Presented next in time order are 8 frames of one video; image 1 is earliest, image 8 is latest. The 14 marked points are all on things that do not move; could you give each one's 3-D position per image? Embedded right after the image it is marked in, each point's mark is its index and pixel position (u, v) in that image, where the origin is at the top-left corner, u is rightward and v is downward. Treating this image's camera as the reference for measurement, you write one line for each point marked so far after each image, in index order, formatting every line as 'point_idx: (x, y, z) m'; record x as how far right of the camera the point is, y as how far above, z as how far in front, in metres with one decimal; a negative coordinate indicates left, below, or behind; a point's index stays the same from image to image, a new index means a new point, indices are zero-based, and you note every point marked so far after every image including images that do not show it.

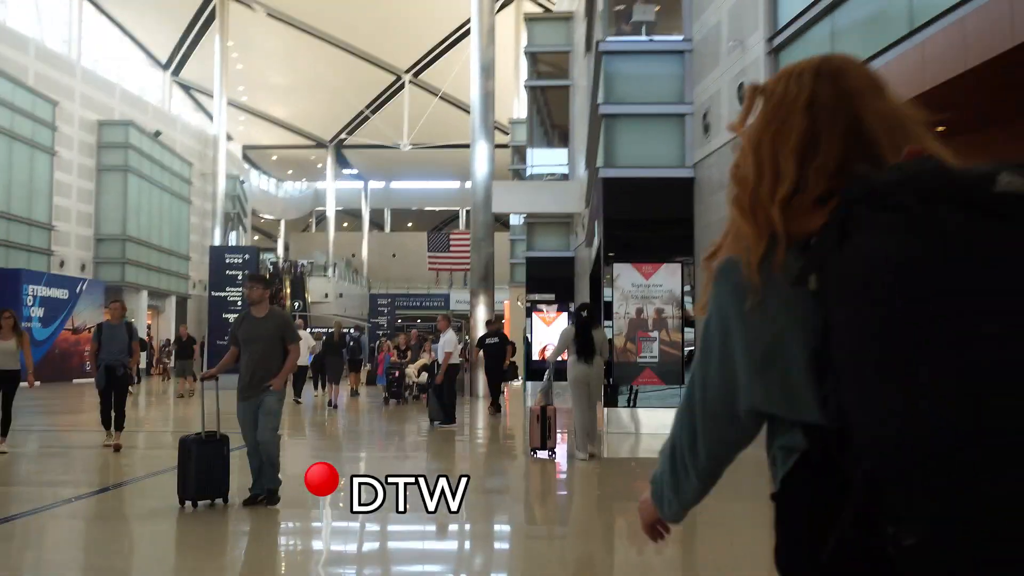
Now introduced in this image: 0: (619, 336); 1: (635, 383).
0: (+1.1, -0.5, +10.8) m
1: (+1.2, -0.9, +10.7) m
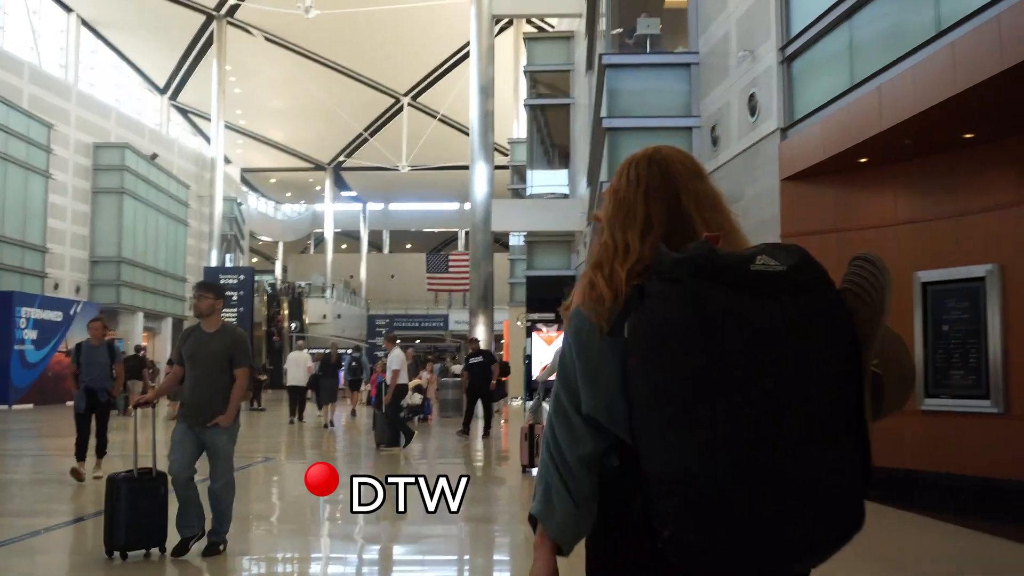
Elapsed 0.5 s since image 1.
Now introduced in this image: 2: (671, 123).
0: (+1.1, -0.7, +10.4) m
1: (+1.3, -1.1, +10.4) m
2: (+1.6, +1.7, +10.6) m
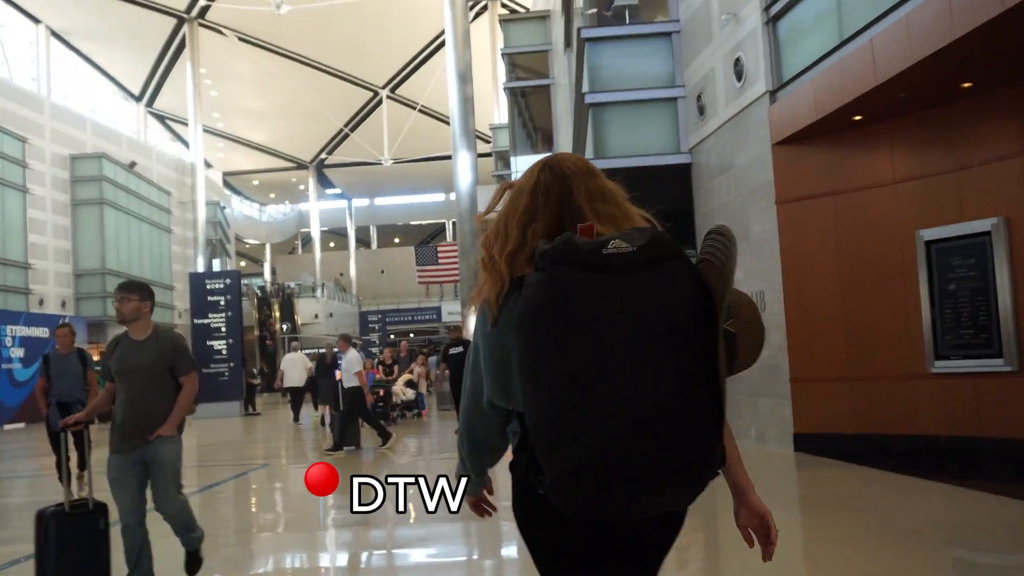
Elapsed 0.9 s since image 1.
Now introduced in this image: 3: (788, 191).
0: (+1.1, -0.5, +10.1) m
1: (+1.2, -0.9, +10.1) m
2: (+1.4, +1.9, +10.3) m
3: (+2.1, +0.7, +7.9) m
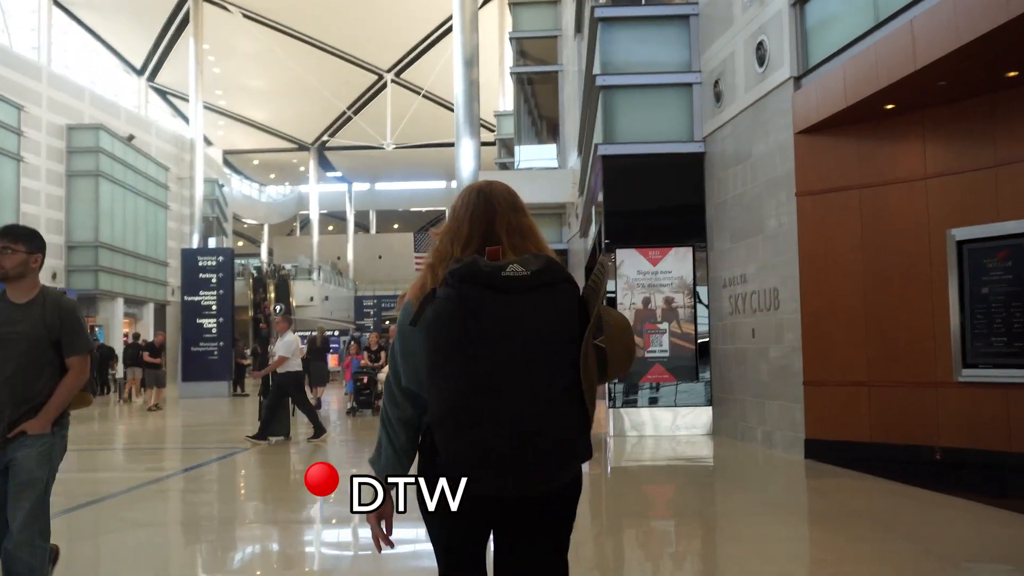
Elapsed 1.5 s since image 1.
0: (+1.0, -0.4, +9.7) m
1: (+1.2, -0.8, +9.7) m
2: (+1.5, +1.9, +9.9) m
3: (+2.1, +0.7, +7.5) m
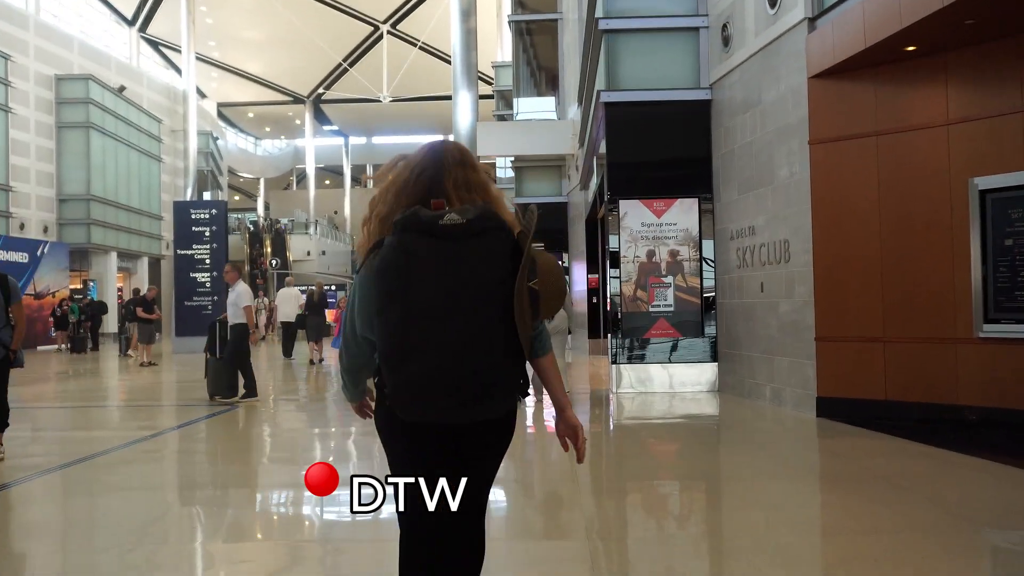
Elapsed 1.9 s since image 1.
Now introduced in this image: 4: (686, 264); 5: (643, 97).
0: (+1.0, 0.0, +9.4) m
1: (+1.2, -0.4, +9.4) m
2: (+1.5, +2.4, +9.5) m
3: (+2.1, +1.1, +7.1) m
4: (+1.5, +0.2, +9.3) m
5: (+1.2, +1.7, +9.3) m
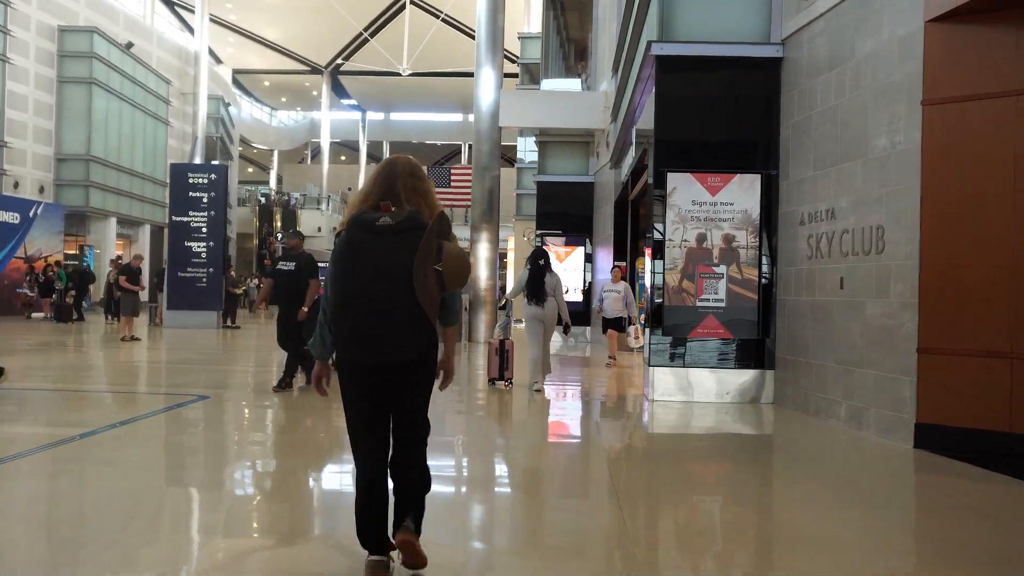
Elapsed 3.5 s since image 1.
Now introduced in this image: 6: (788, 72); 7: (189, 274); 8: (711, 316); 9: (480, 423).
0: (+1.2, +0.1, +8.0) m
1: (+1.4, -0.4, +7.9) m
2: (+1.8, +2.4, +8.0) m
3: (+2.3, +1.1, +5.6) m
4: (+1.7, +0.3, +7.9) m
5: (+1.4, +1.8, +7.9) m
6: (+2.0, +1.6, +7.8) m
7: (-5.8, +0.3, +18.9) m
8: (+1.5, -0.2, +7.9) m
9: (-0.2, -0.9, +7.5) m
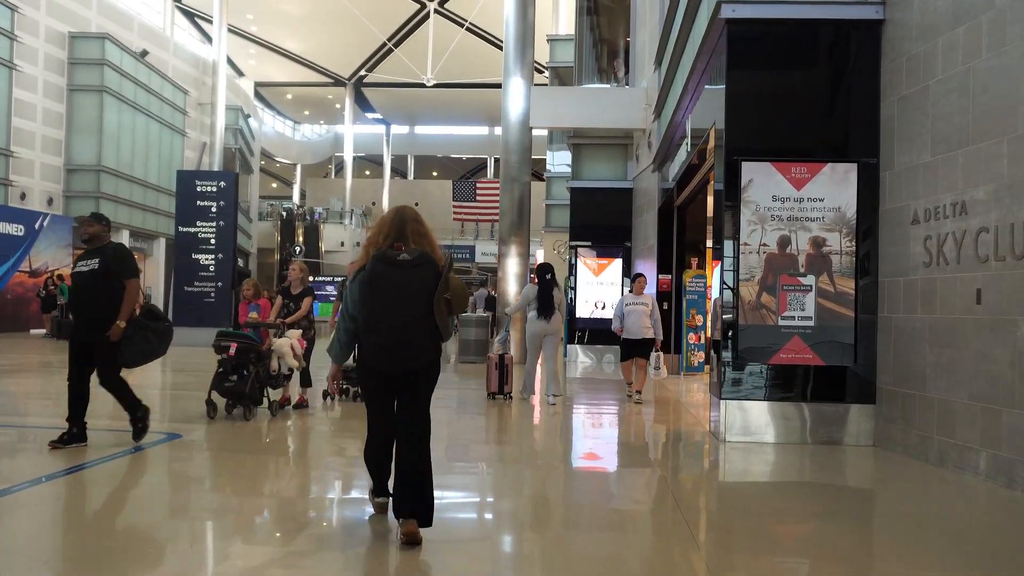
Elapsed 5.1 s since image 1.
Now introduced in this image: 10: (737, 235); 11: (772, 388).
0: (+1.5, 0.0, +6.5) m
1: (+1.6, -0.4, +6.5) m
2: (+2.0, +2.3, +6.6) m
3: (+2.5, +1.0, +4.2) m
4: (+2.0, +0.2, +6.4) m
5: (+1.6, +1.7, +6.4) m
6: (+2.3, +1.5, +6.3) m
7: (-5.2, 0.0, +17.6) m
8: (+1.7, -0.3, +6.5) m
9: (0.0, -1.0, +6.1) m
10: (+1.4, +0.3, +6.5) m
11: (+1.6, -0.6, +6.5) m
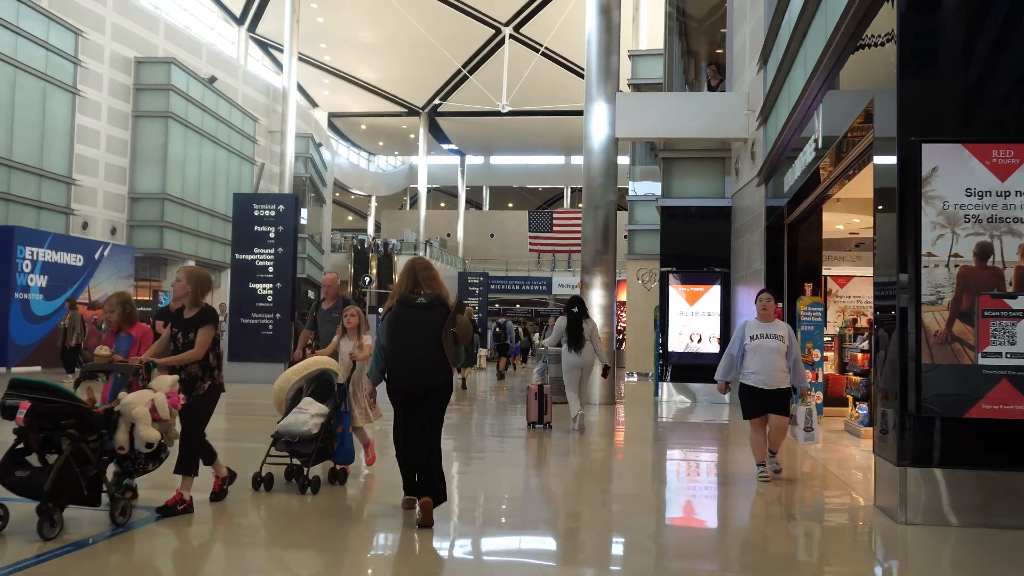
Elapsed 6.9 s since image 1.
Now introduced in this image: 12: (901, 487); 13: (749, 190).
0: (+1.9, -0.1, +4.8) m
1: (+2.1, -0.6, +4.8) m
2: (+2.4, +2.2, +4.9) m
3: (+2.8, +1.0, +2.4) m
4: (+2.4, +0.1, +4.7) m
5: (+2.1, +1.5, +4.8) m
6: (+2.7, +1.4, +4.6) m
7: (-4.0, -0.5, +16.3) m
8: (+2.2, -0.4, +4.7) m
9: (+0.5, -1.1, +4.4) m
10: (+1.8, +0.2, +4.8) m
11: (+2.1, -0.7, +4.8) m
12: (+1.8, -0.9, +4.8) m
13: (+2.9, +1.2, +13.1) m
